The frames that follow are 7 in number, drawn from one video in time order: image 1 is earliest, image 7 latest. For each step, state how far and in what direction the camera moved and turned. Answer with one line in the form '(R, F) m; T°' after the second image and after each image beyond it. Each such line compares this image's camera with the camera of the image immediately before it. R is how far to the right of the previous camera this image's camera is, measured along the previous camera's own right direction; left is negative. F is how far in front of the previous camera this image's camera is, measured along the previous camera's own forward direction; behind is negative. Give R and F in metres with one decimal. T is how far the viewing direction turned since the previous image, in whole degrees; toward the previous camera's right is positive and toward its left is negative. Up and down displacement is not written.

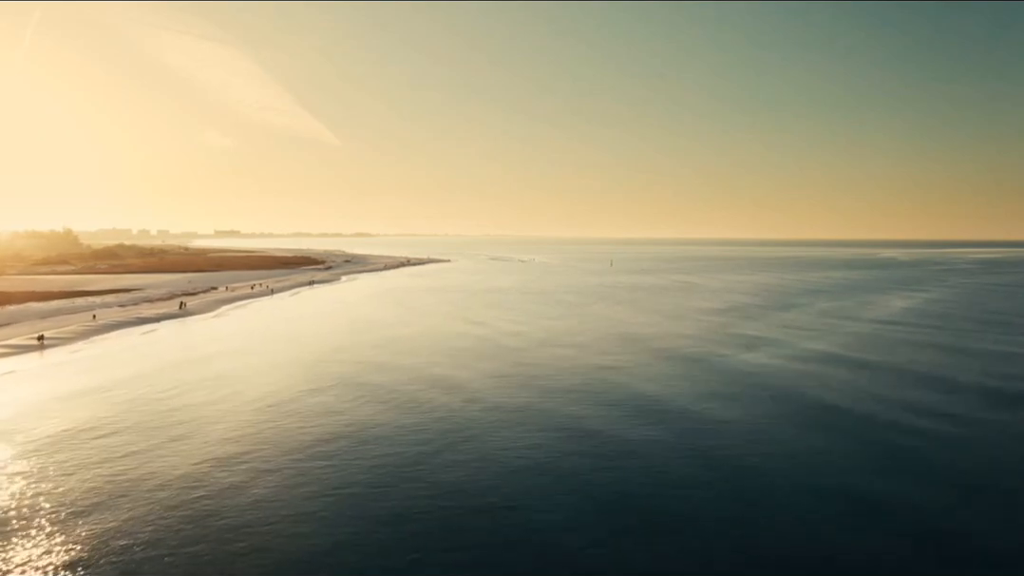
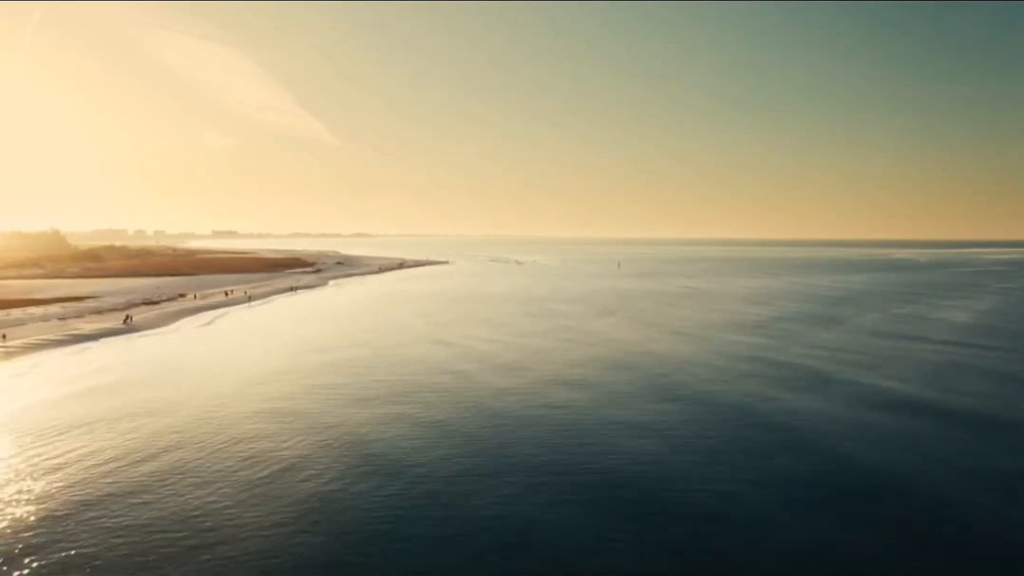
(+0.1, +5.2) m; 0°
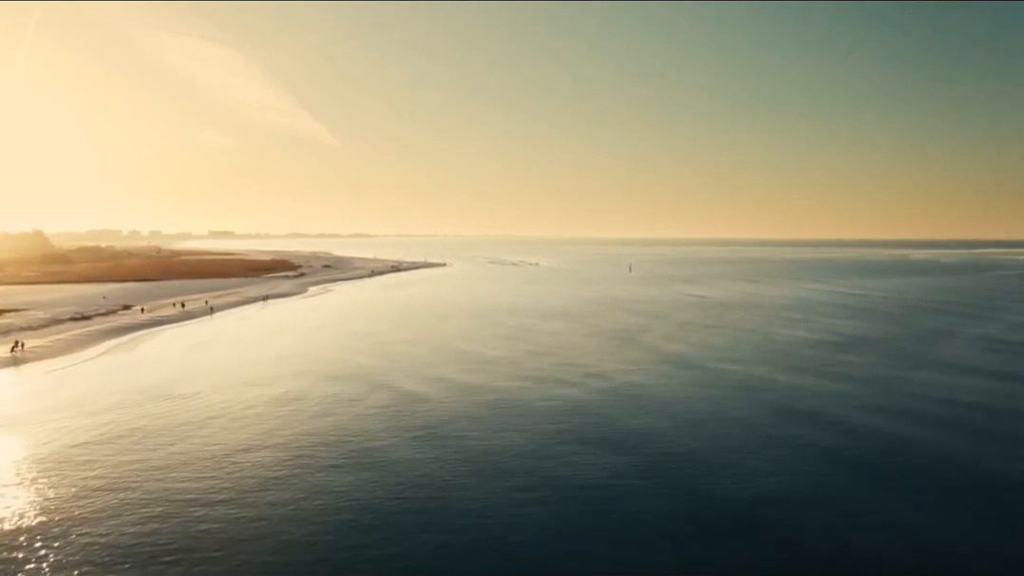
(-0.2, +7.5) m; 0°
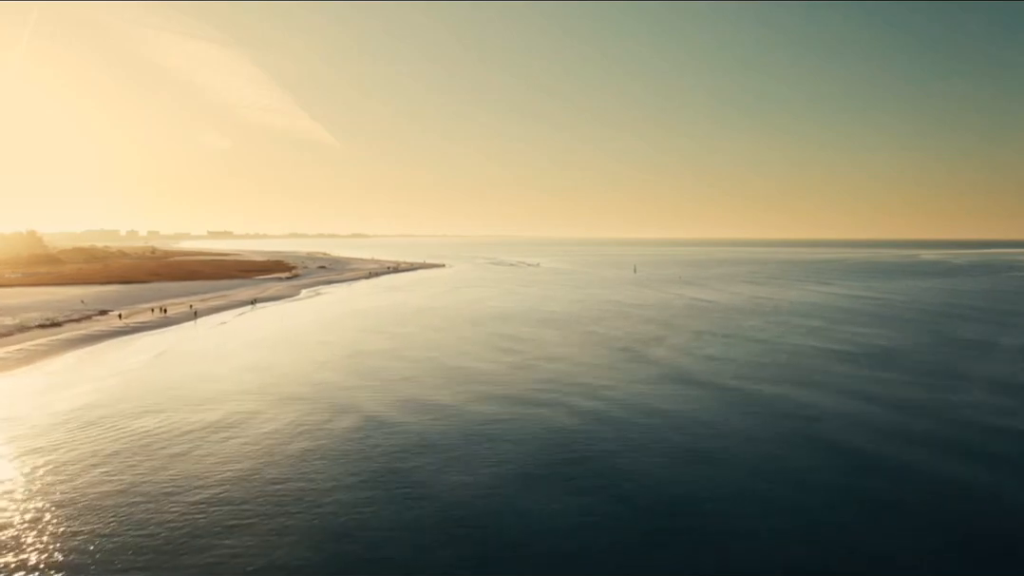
(-0.2, +2.8) m; 0°
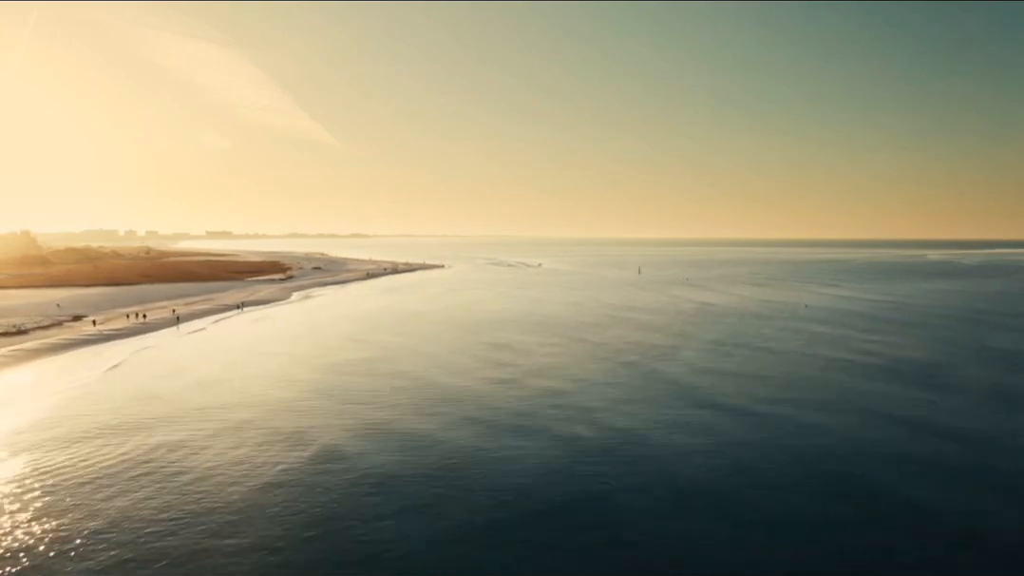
(-0.1, +2.5) m; 0°
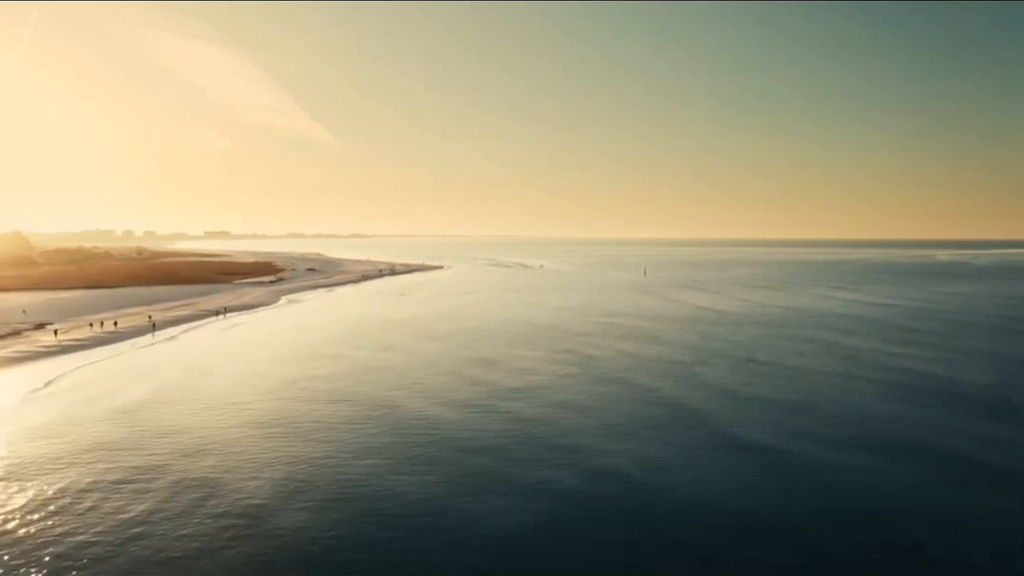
(-0.2, +3.1) m; 0°
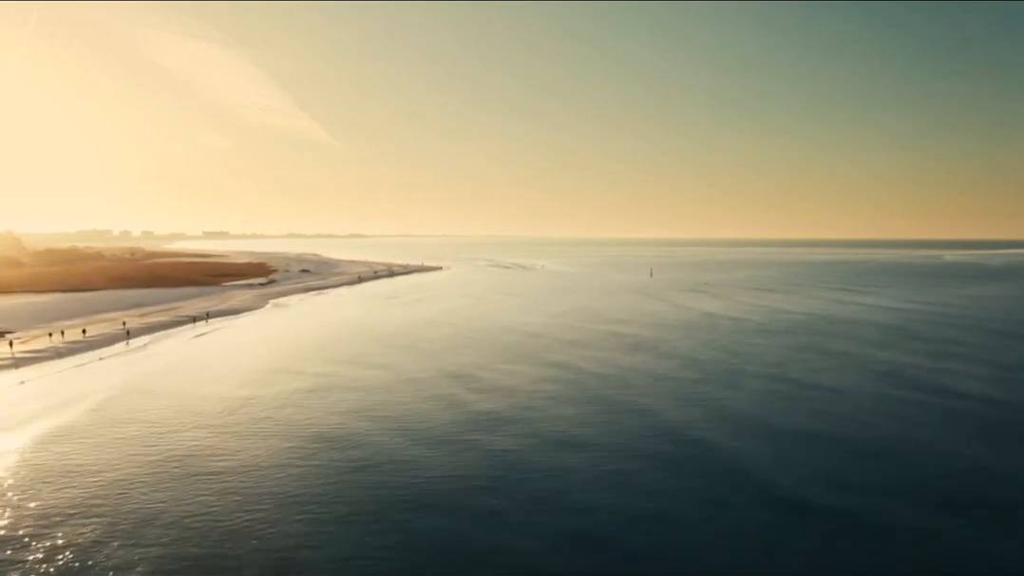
(-0.1, +2.8) m; 0°
